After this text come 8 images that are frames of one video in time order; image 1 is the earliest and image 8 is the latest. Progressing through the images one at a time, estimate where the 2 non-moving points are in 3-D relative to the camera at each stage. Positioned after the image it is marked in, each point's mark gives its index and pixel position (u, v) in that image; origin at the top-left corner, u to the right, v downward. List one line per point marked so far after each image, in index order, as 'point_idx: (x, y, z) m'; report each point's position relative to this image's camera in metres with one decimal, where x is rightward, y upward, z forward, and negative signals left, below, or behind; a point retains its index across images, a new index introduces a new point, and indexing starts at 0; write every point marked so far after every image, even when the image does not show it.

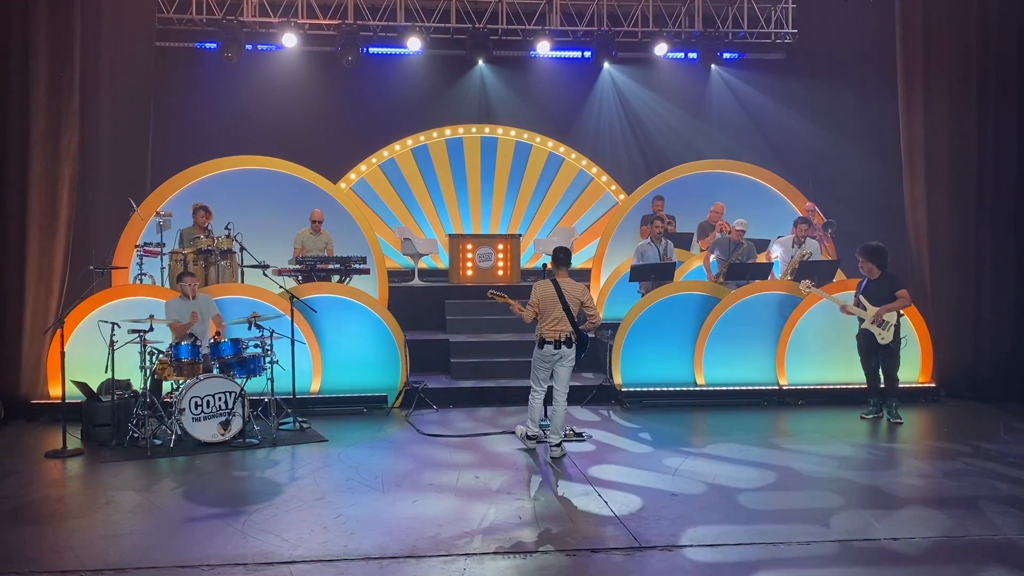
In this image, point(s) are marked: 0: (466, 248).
0: (-0.5, +0.4, +9.1) m
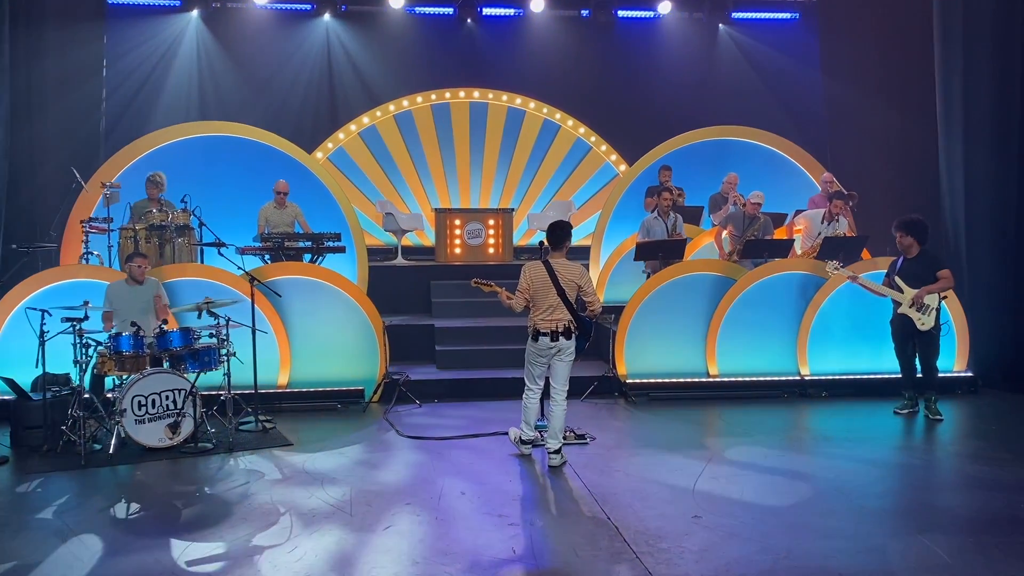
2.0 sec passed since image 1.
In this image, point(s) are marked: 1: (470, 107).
0: (-0.6, +0.6, +8.4) m
1: (-0.4, +1.8, +8.8) m
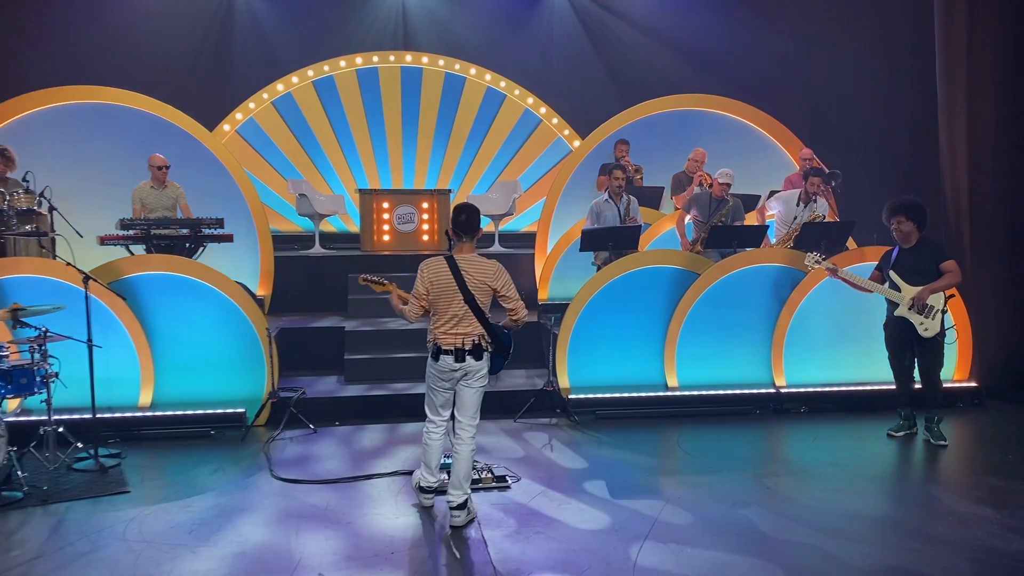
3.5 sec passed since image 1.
0: (-1.1, +0.7, +7.3) m
1: (-1.0, +1.9, +7.7) m
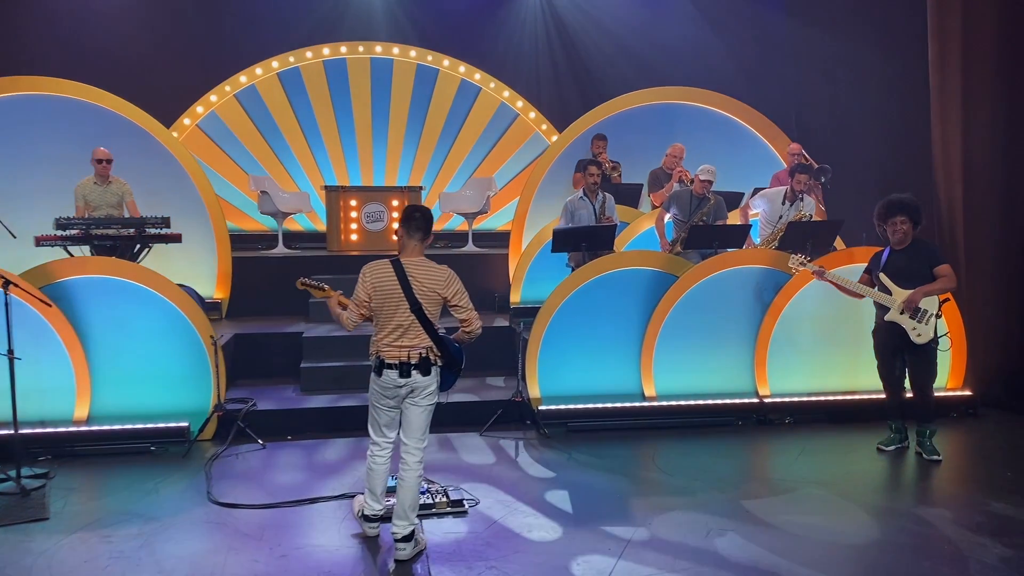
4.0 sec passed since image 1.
0: (-1.3, +0.7, +6.9) m
1: (-1.2, +1.9, +7.4) m
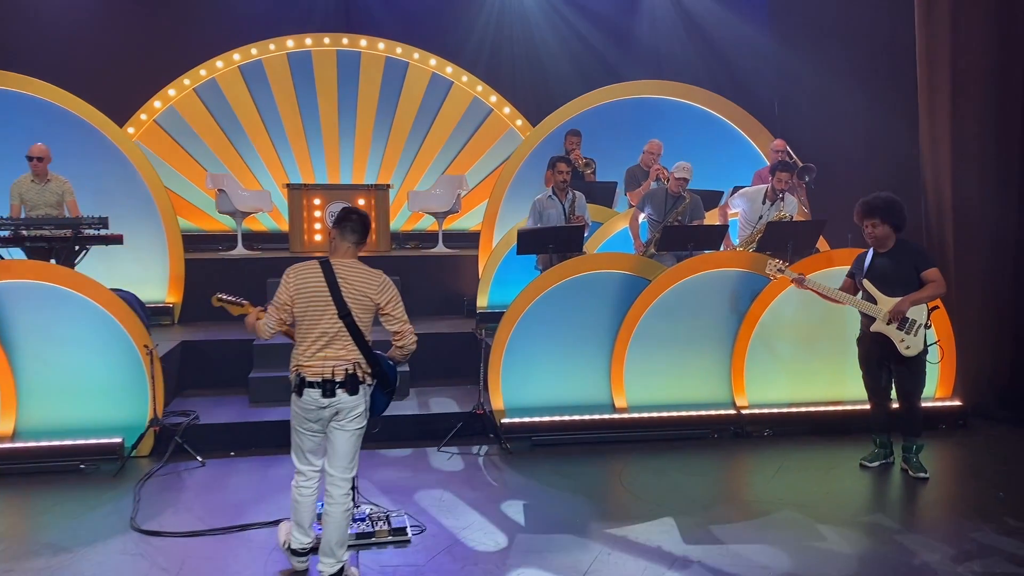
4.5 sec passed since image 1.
0: (-1.5, +0.6, +6.6) m
1: (-1.4, +1.9, +7.1) m
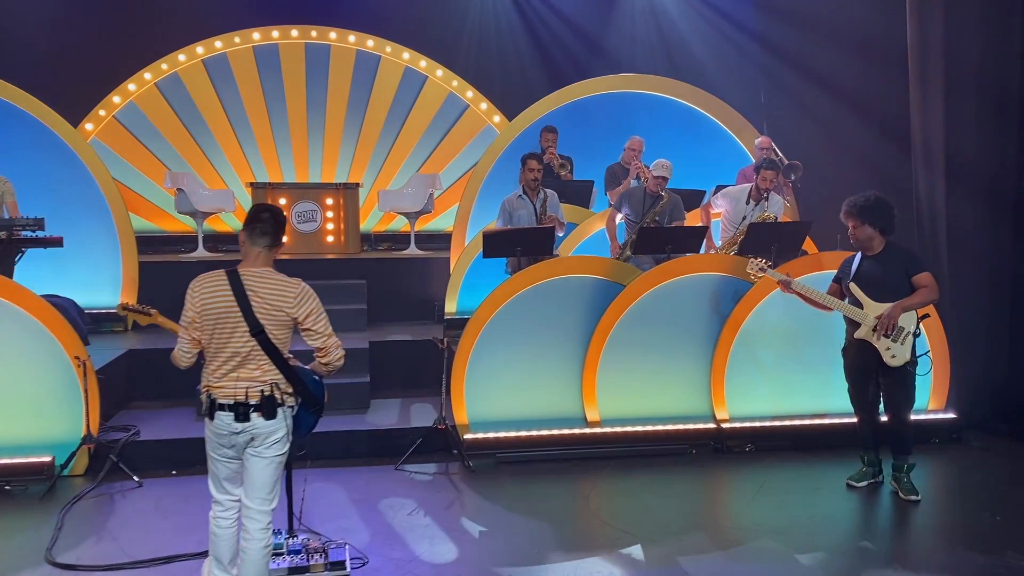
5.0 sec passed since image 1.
0: (-1.7, +0.6, +6.3) m
1: (-1.6, +1.8, +6.8) m
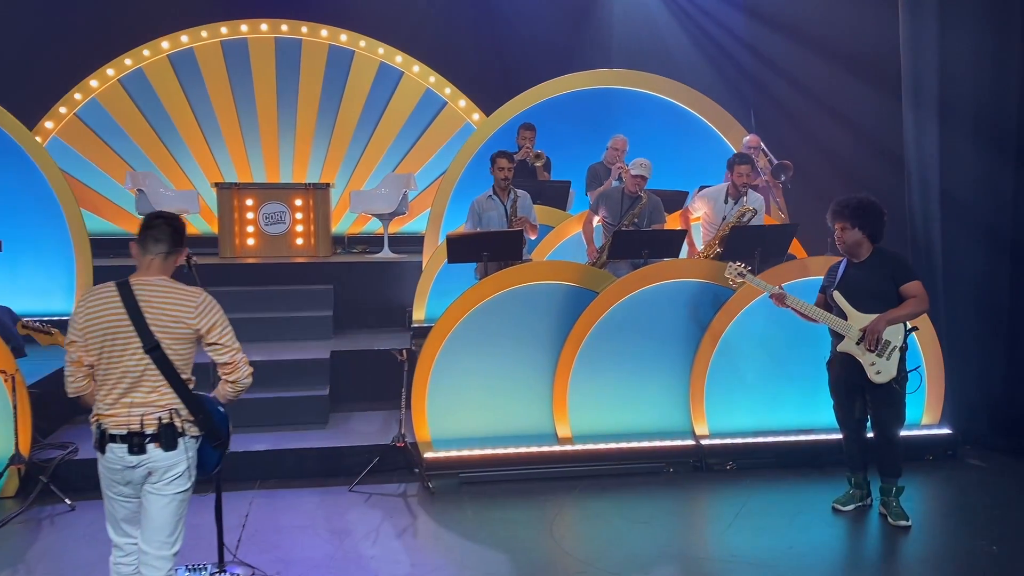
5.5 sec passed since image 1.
0: (-1.9, +0.6, +6.1) m
1: (-1.8, +1.8, +6.5) m
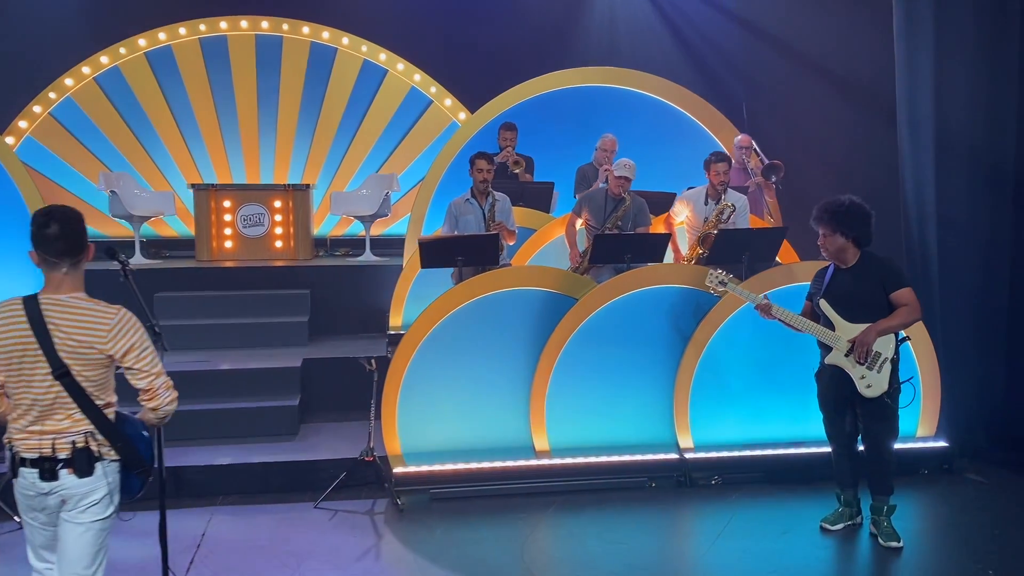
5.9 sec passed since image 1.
0: (-2.0, +0.6, +5.9) m
1: (-1.9, +1.8, +6.4) m
